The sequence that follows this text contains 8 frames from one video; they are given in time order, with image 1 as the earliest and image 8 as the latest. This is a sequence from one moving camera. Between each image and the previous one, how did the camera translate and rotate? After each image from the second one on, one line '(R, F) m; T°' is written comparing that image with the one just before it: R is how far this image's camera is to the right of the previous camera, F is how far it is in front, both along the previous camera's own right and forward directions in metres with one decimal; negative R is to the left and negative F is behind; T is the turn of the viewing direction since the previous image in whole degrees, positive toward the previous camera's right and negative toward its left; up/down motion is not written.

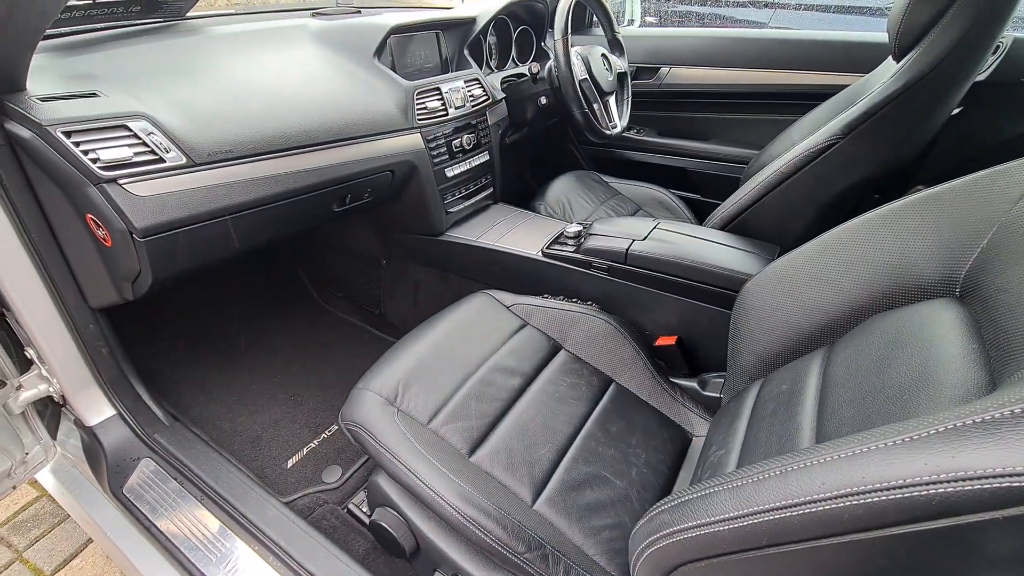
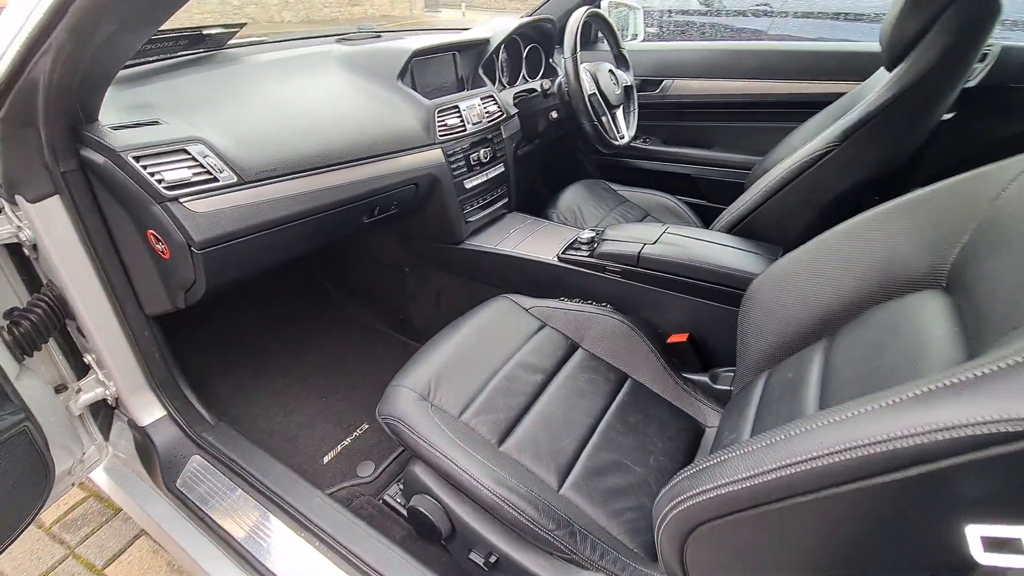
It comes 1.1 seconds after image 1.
(0.0, -0.1) m; -1°
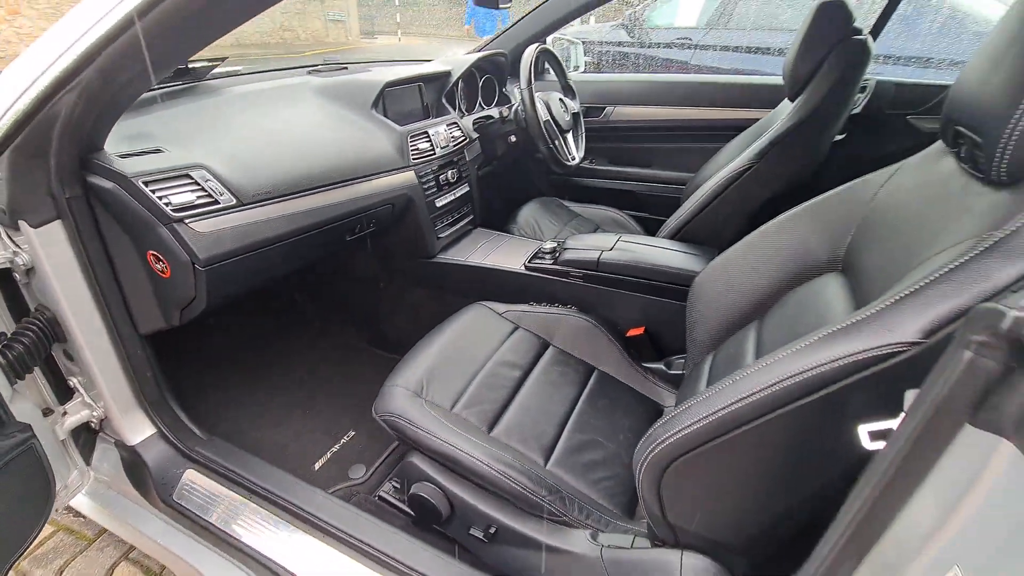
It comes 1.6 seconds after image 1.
(-0.1, -0.1) m; +6°
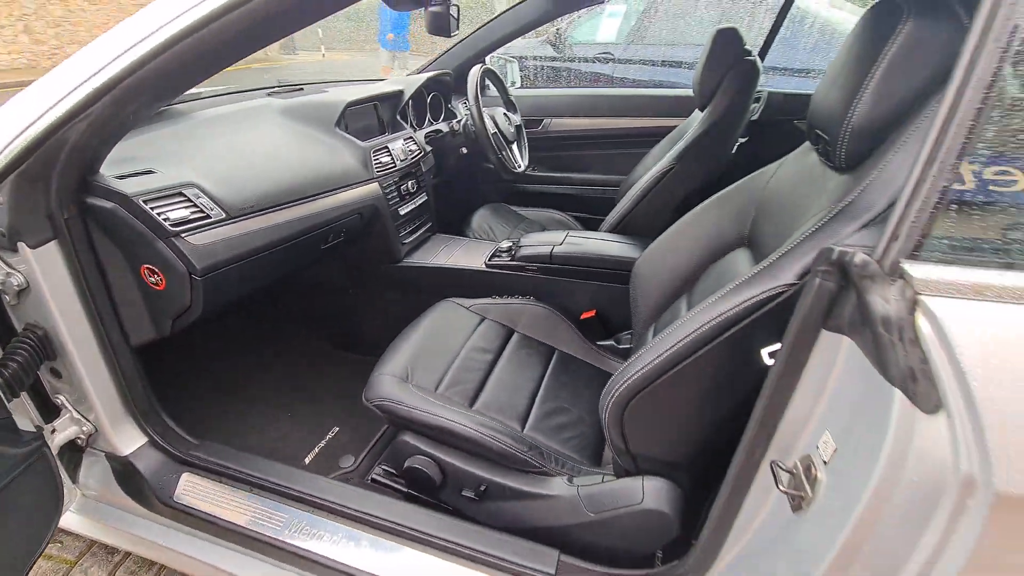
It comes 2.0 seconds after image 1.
(-0.1, -0.2) m; +7°
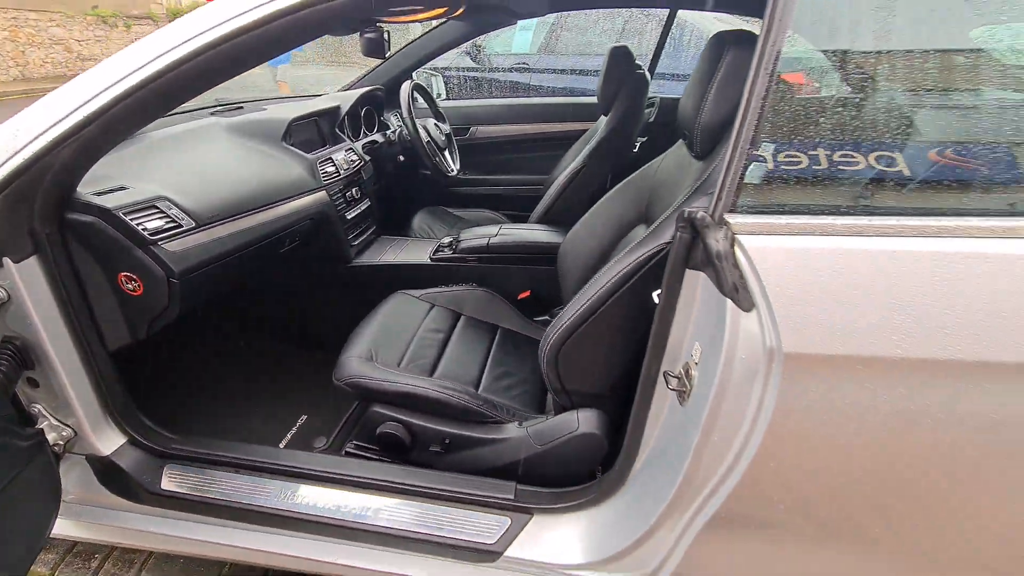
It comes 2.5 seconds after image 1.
(0.0, -0.2) m; +8°
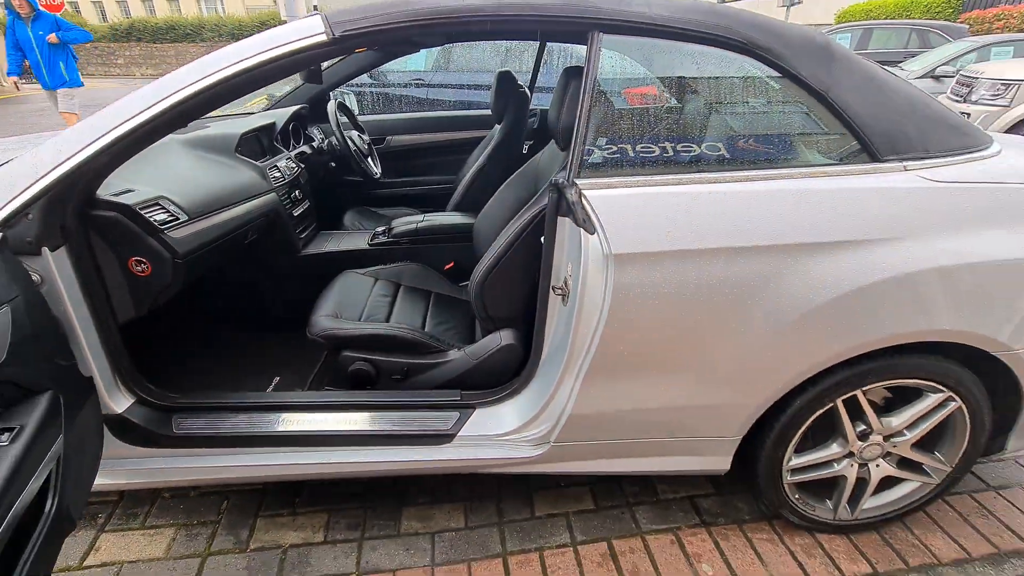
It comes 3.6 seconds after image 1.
(-0.1, -0.5) m; +11°
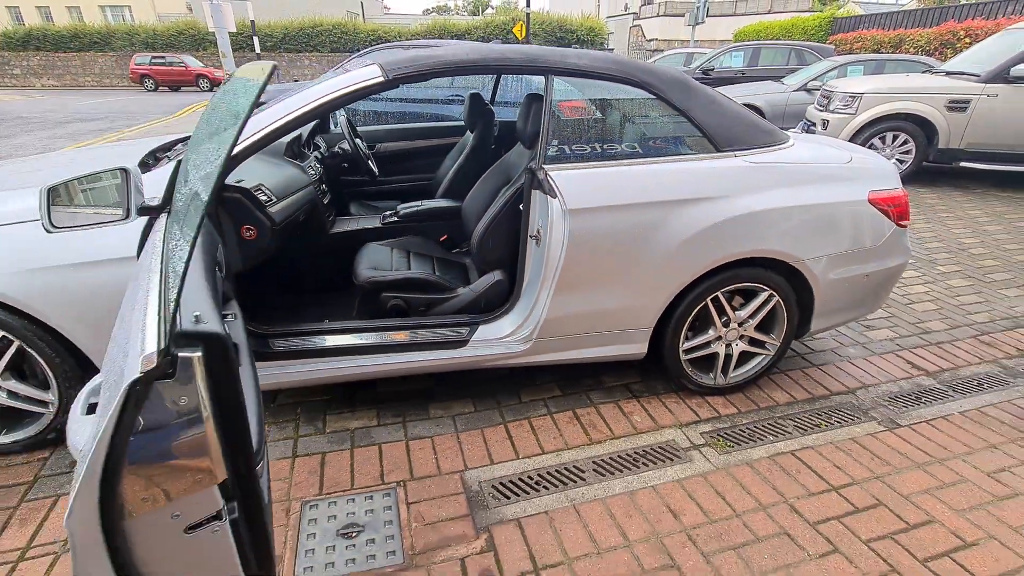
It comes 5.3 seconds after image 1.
(-0.3, -0.8) m; +7°
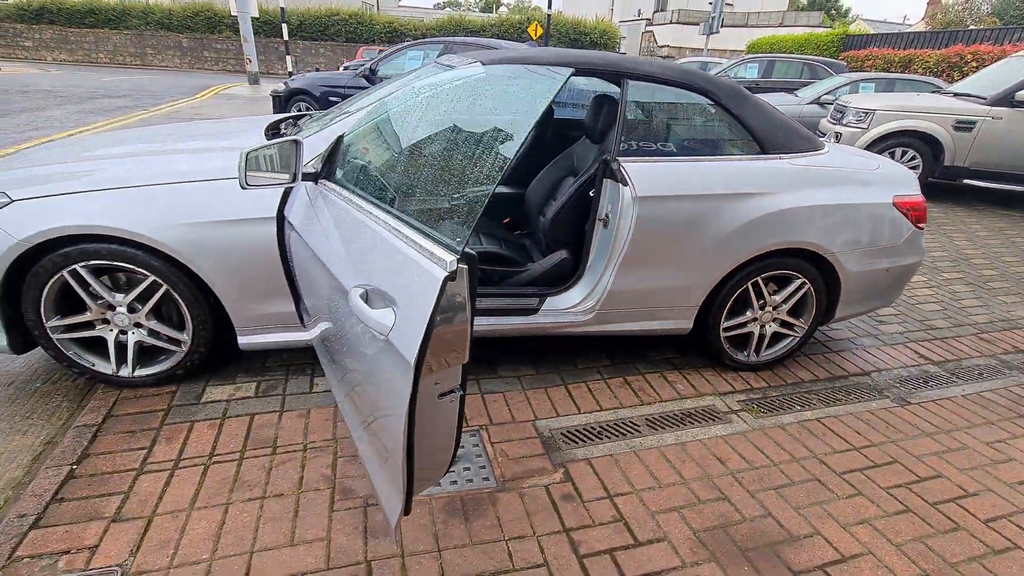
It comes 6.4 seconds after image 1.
(-0.4, -0.3) m; +1°
